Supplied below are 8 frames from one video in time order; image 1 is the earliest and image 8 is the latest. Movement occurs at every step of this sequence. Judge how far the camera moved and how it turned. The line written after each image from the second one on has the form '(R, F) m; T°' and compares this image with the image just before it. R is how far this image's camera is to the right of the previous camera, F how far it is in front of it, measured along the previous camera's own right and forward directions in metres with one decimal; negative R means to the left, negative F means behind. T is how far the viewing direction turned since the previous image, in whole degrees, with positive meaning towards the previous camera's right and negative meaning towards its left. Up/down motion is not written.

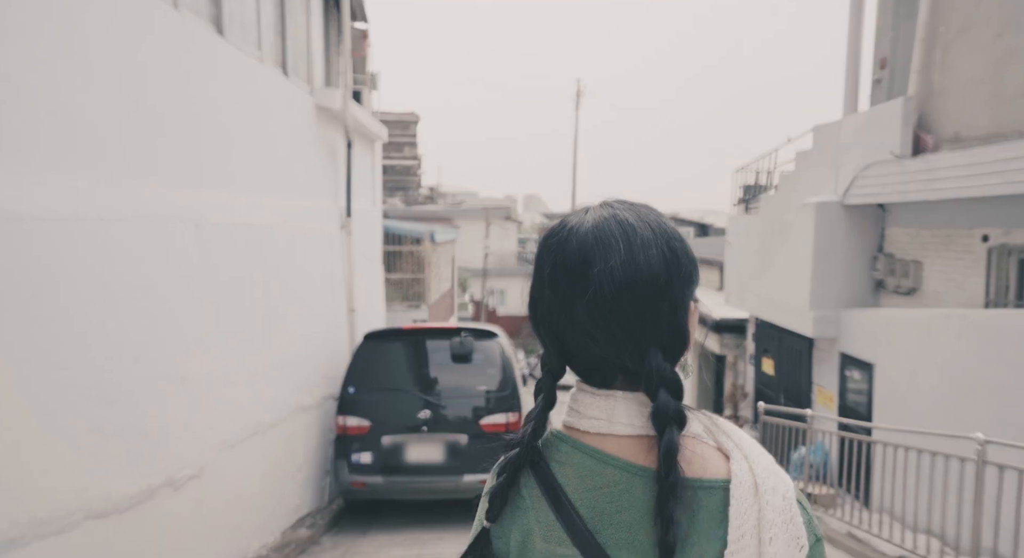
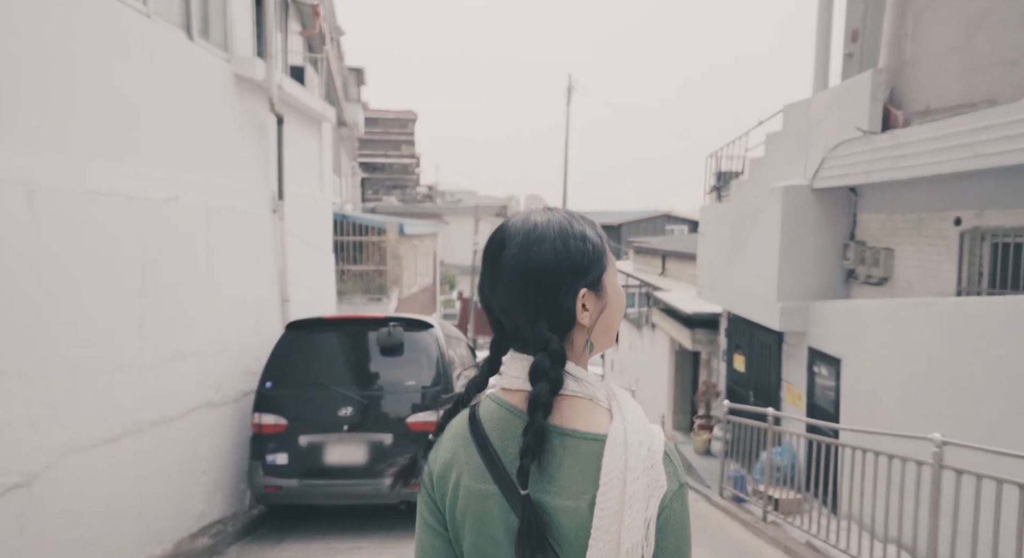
(+0.5, +0.4) m; 0°
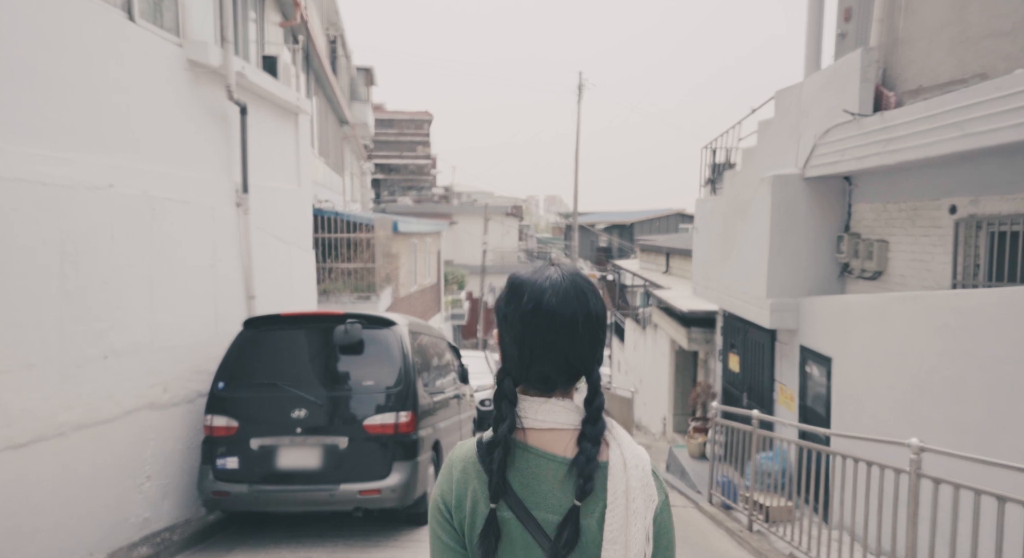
(+0.4, +0.3) m; -2°
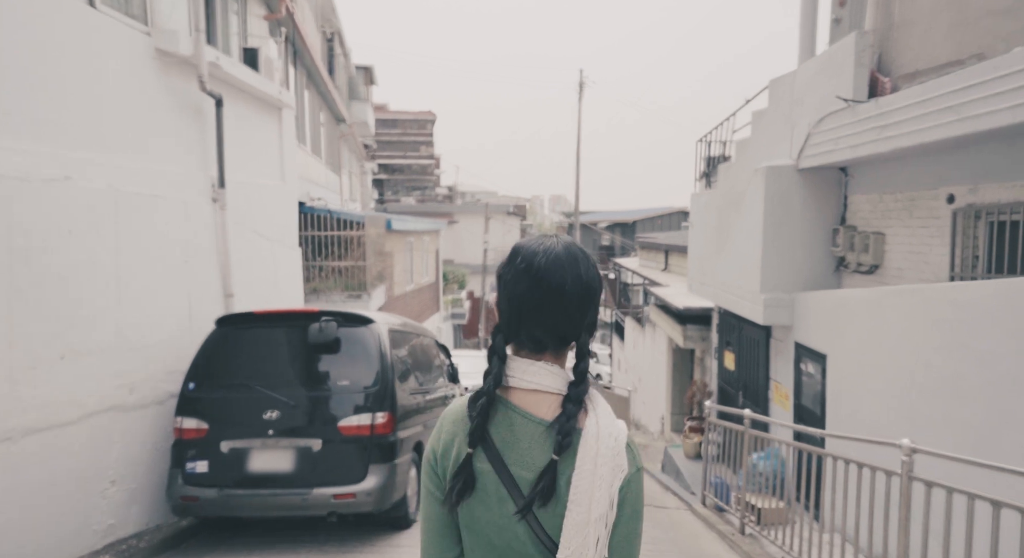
(+0.2, +0.2) m; 0°
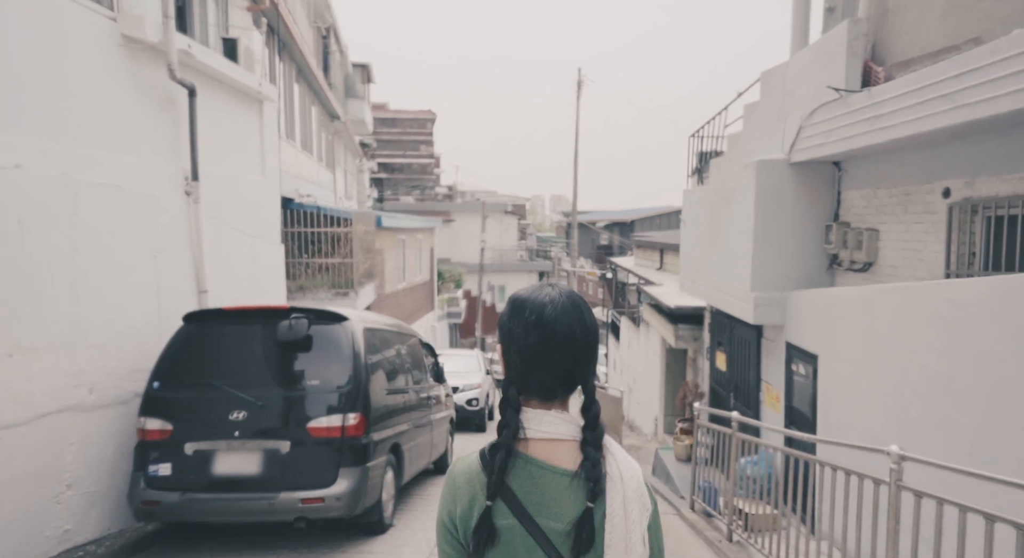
(+0.2, +0.2) m; 0°
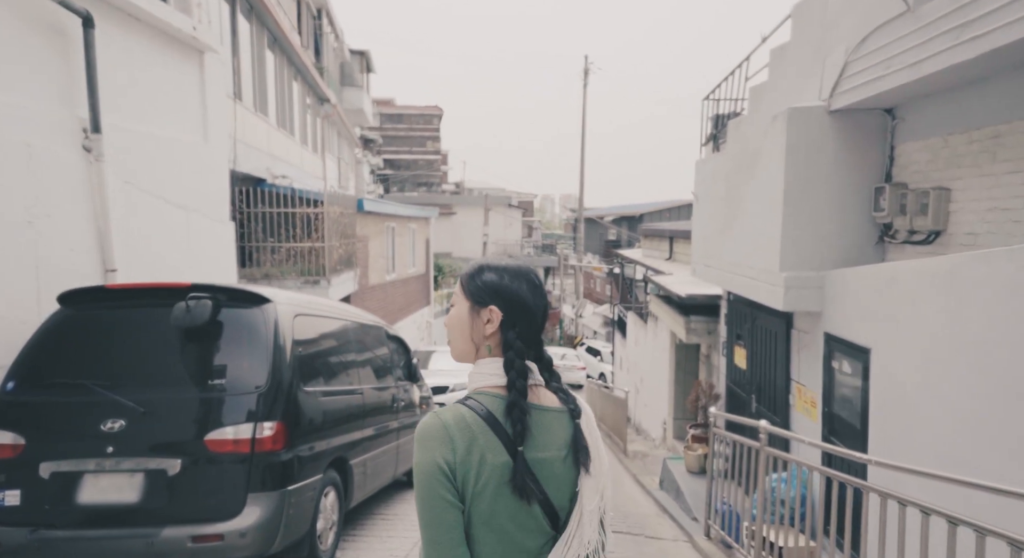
(+0.3, +1.0) m; -1°
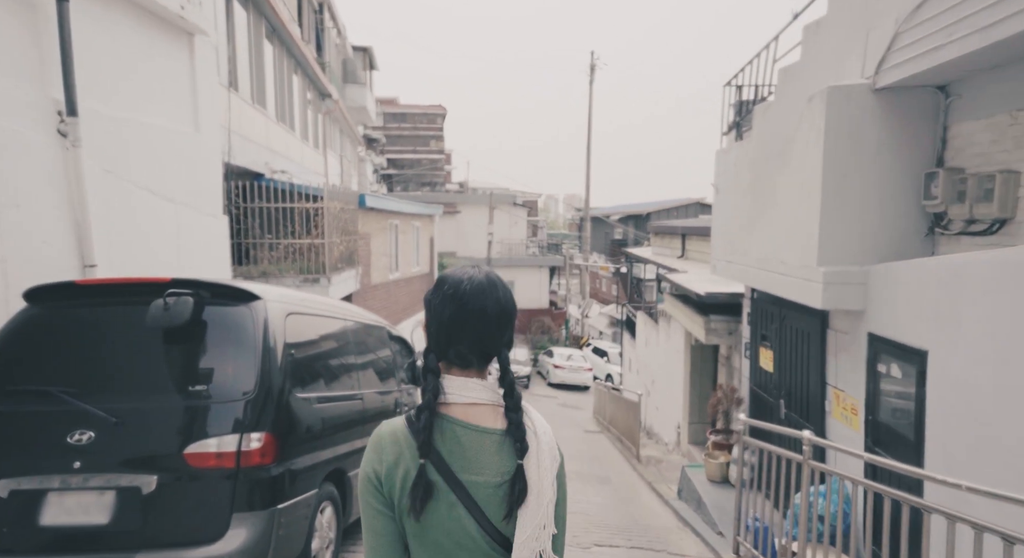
(-0.1, +0.4) m; 0°
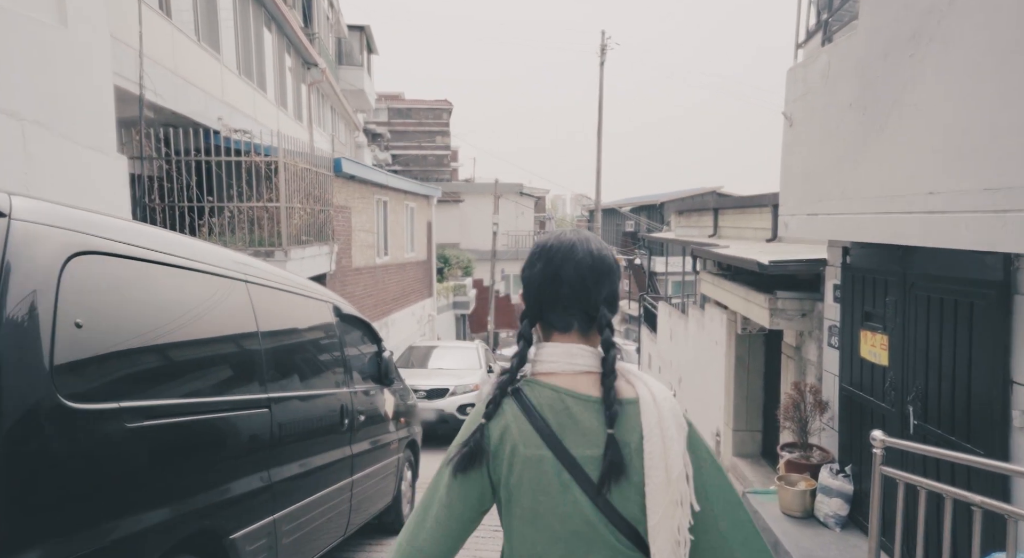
(0.0, +1.7) m; -1°
